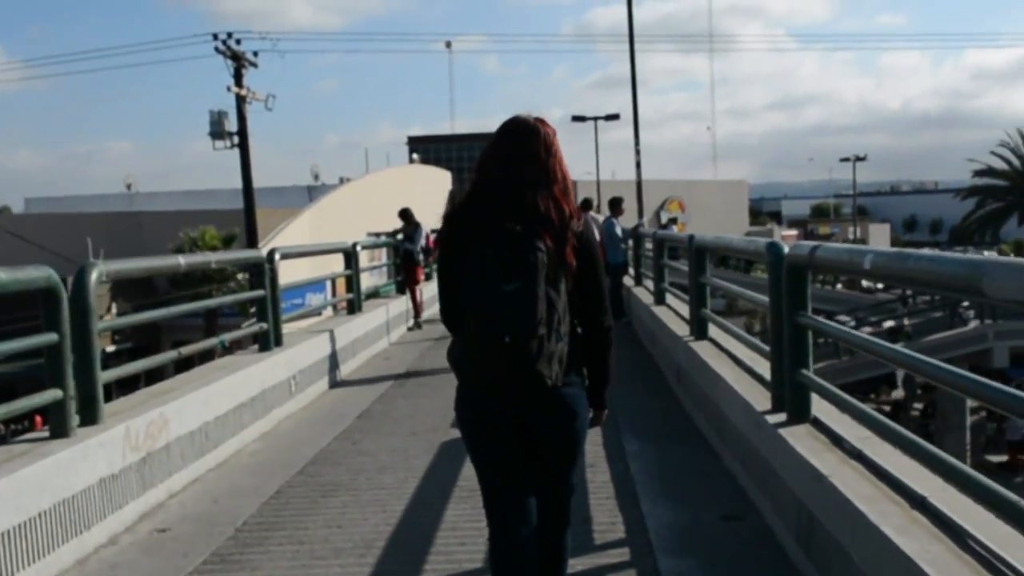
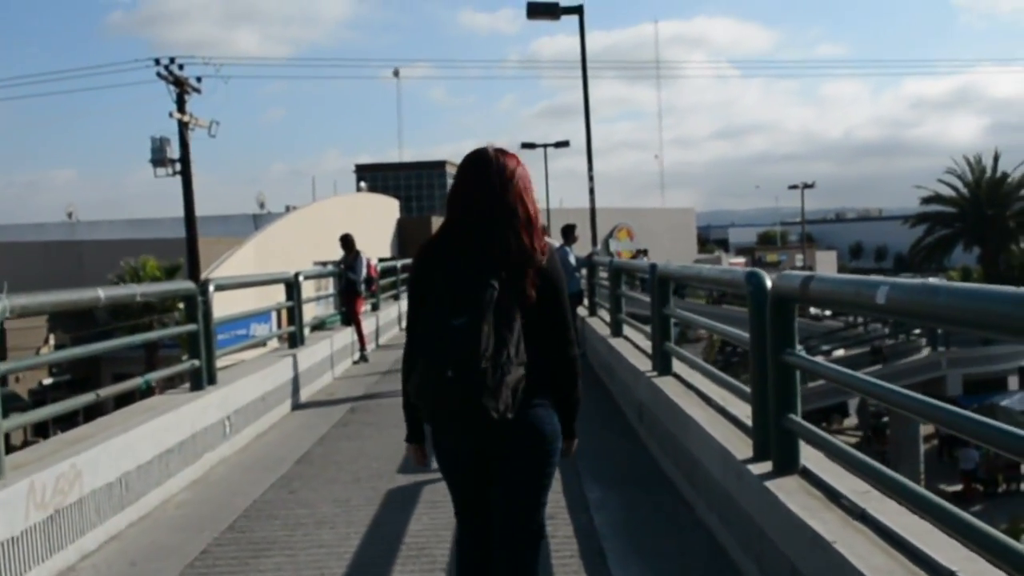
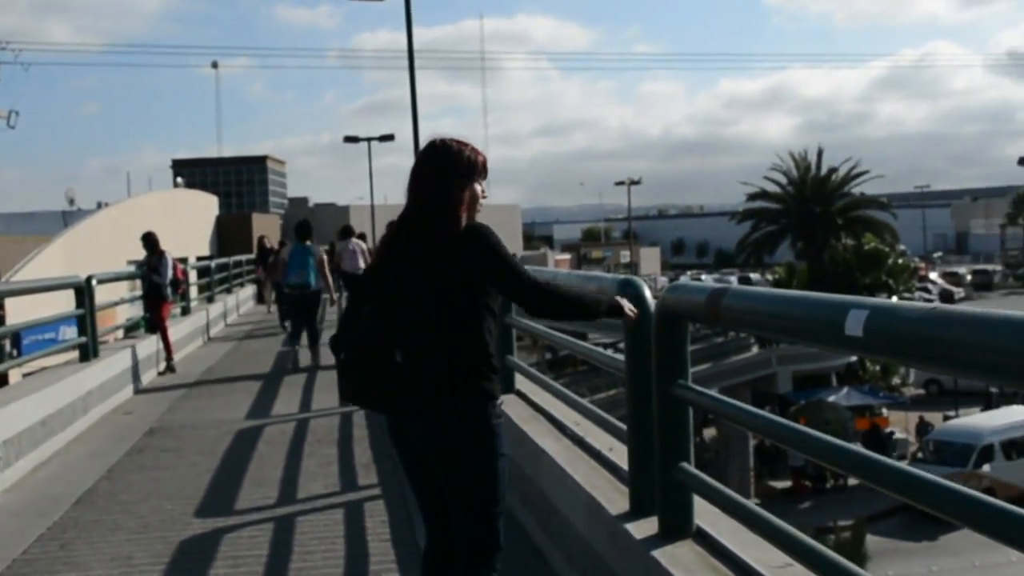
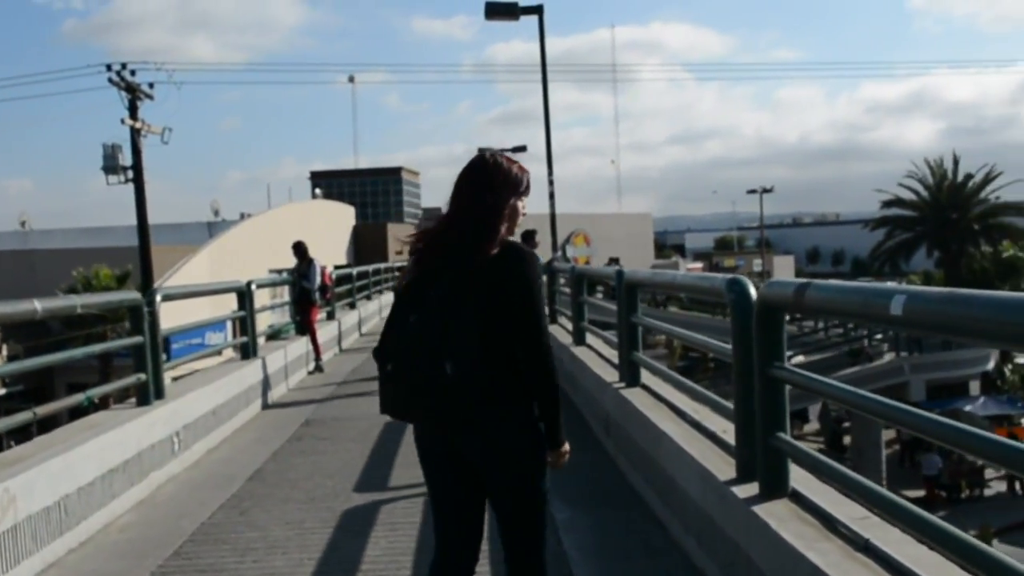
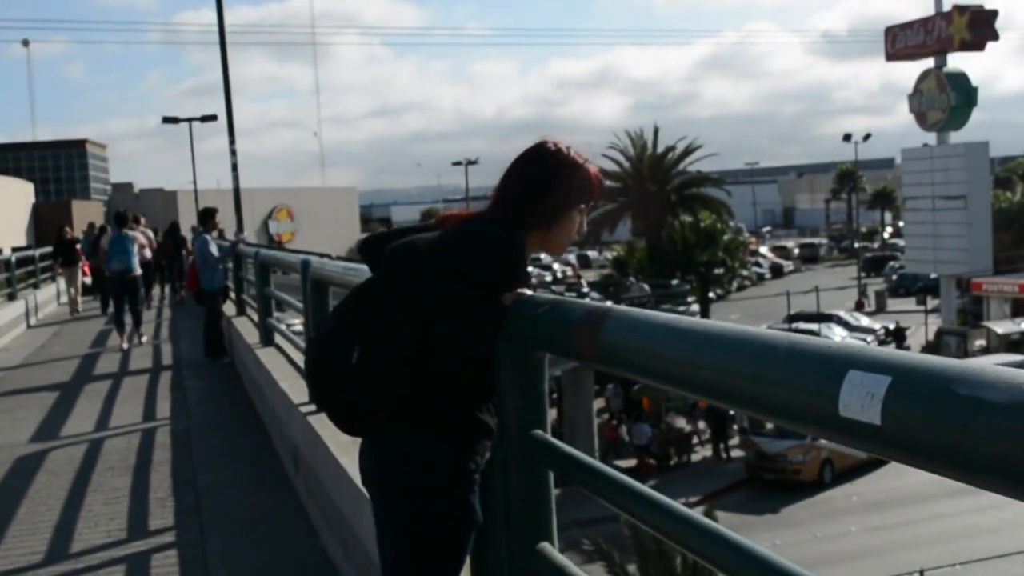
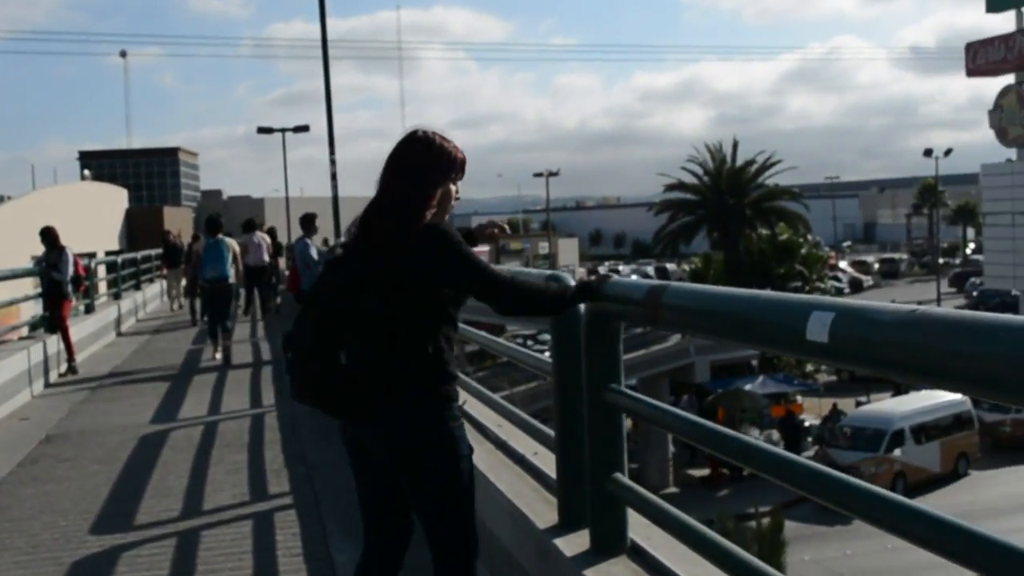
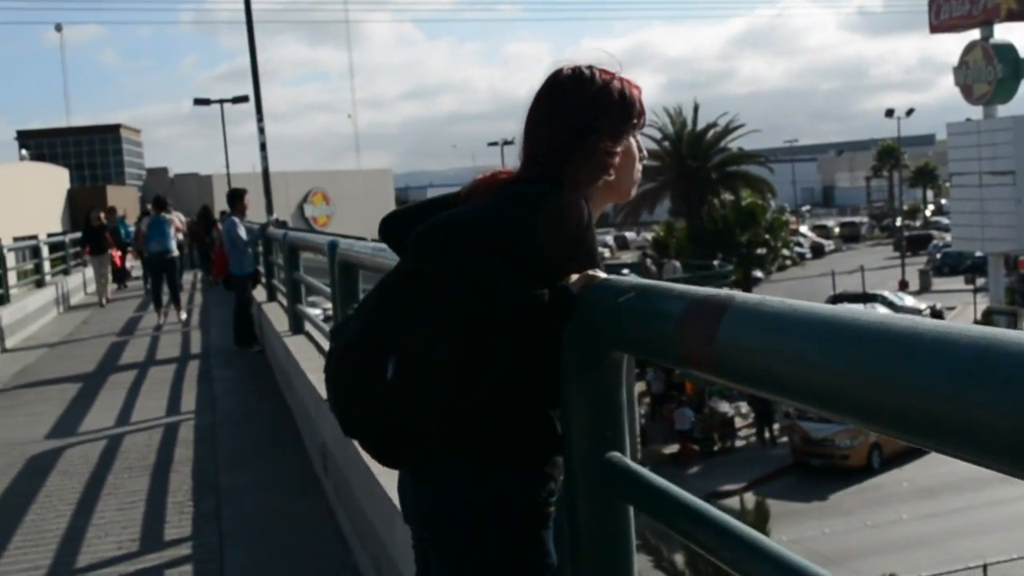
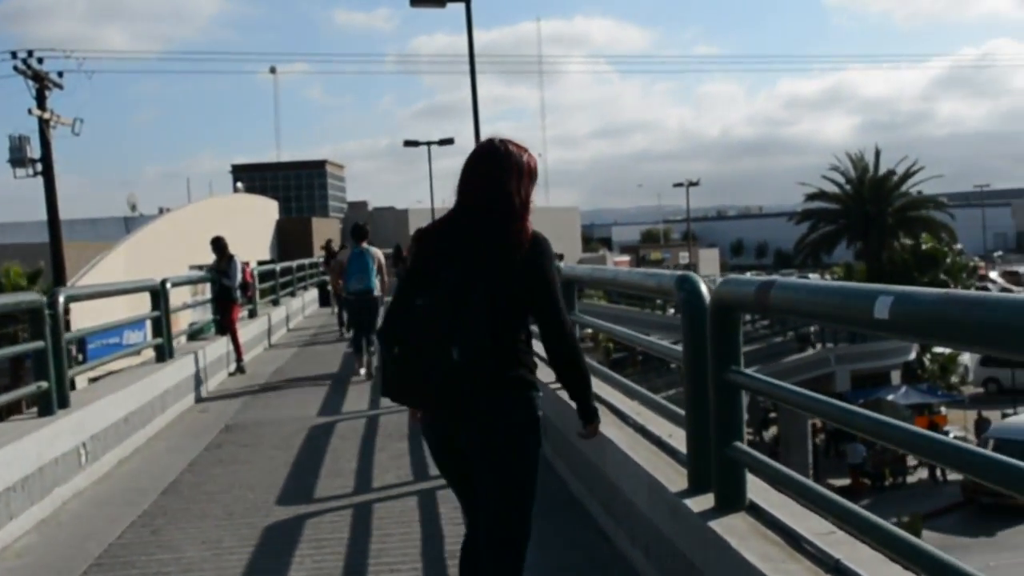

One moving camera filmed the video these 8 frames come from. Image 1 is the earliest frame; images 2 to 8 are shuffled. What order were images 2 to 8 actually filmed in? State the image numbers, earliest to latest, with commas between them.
2, 4, 8, 3, 6, 5, 7
